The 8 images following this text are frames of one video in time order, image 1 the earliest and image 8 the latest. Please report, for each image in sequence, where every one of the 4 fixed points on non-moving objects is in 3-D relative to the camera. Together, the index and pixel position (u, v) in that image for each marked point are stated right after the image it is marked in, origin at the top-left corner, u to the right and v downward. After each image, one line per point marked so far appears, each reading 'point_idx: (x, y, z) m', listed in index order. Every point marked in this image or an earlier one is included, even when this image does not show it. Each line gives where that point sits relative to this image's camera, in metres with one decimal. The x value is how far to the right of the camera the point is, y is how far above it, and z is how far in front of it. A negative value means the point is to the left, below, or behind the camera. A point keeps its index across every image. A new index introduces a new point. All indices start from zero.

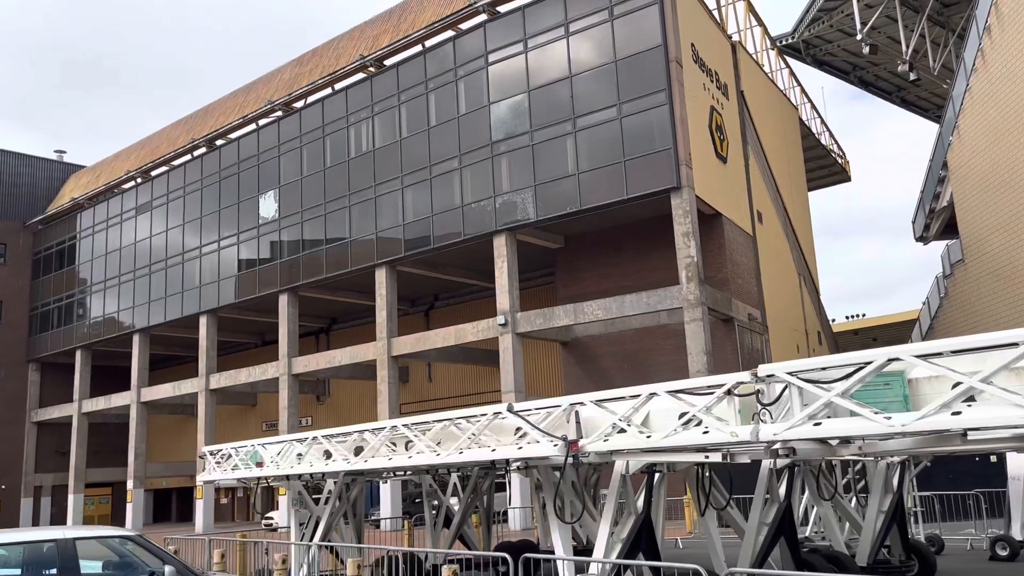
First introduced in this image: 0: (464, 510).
0: (-0.6, -3.3, +12.6) m
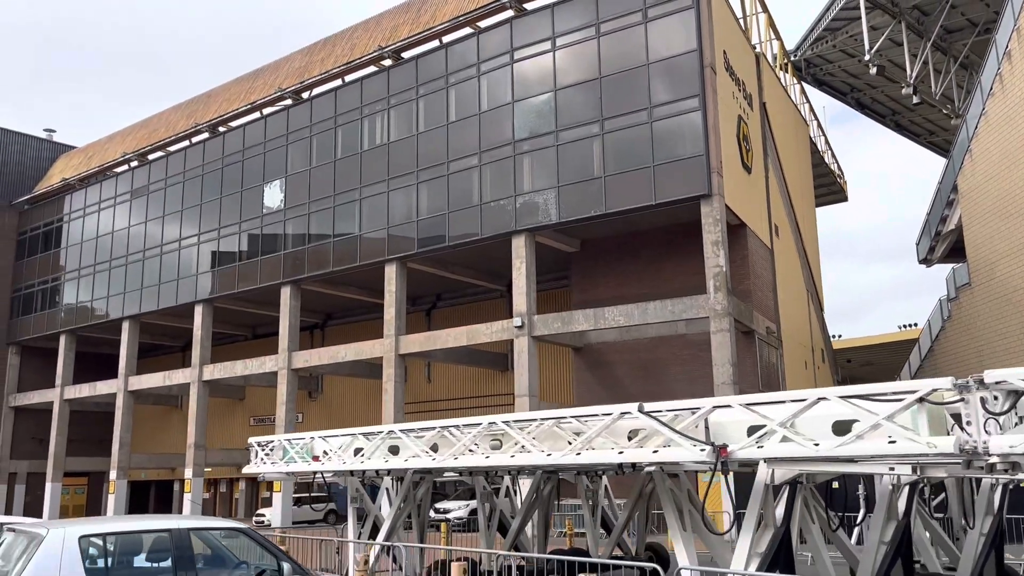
0: (+0.2, -3.2, +12.0) m
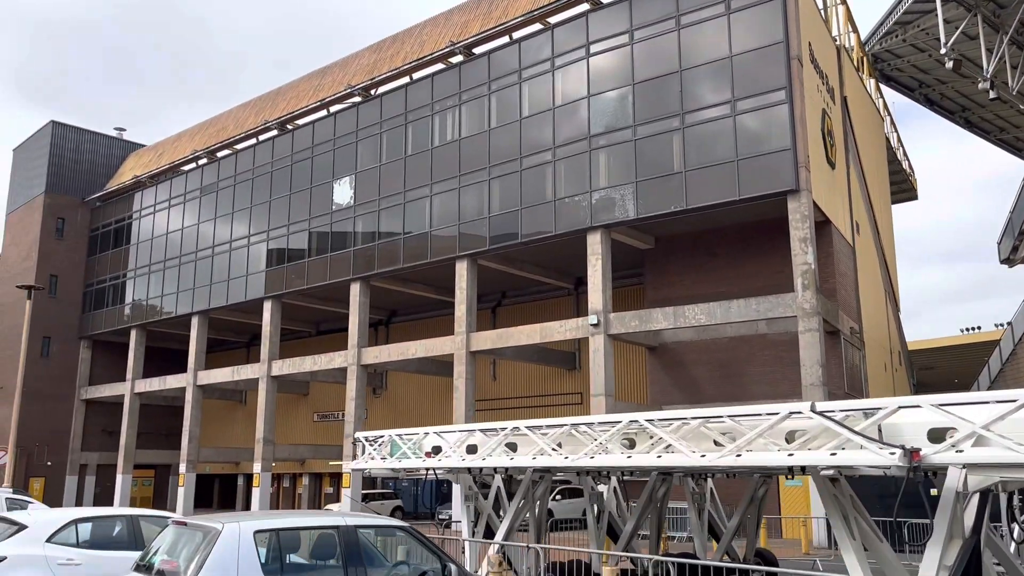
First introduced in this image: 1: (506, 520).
0: (+1.8, -3.2, +11.6) m
1: (-0.1, -2.8, +10.4) m
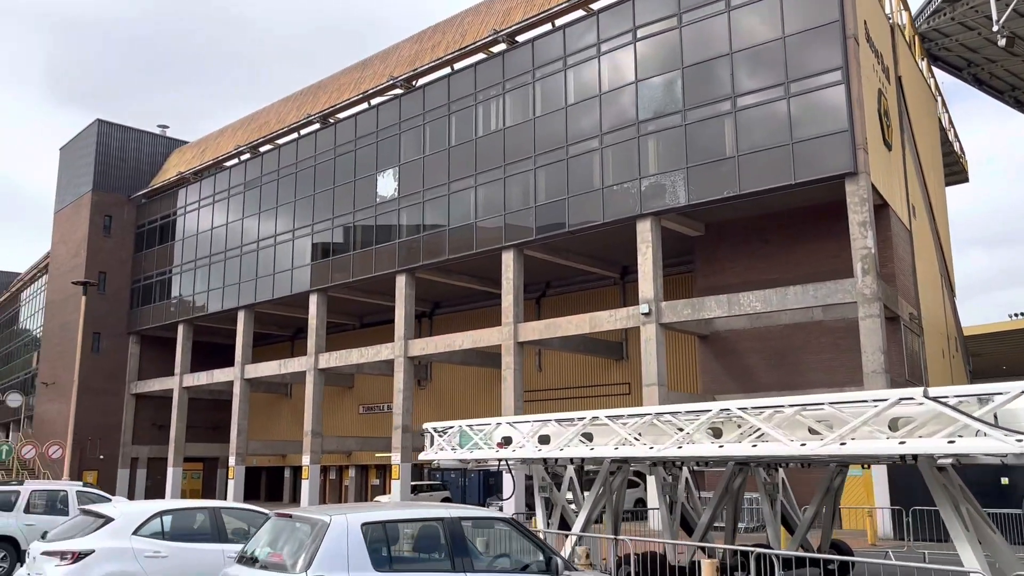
0: (+2.8, -3.0, +11.4) m
1: (+0.9, -2.7, +10.2) m
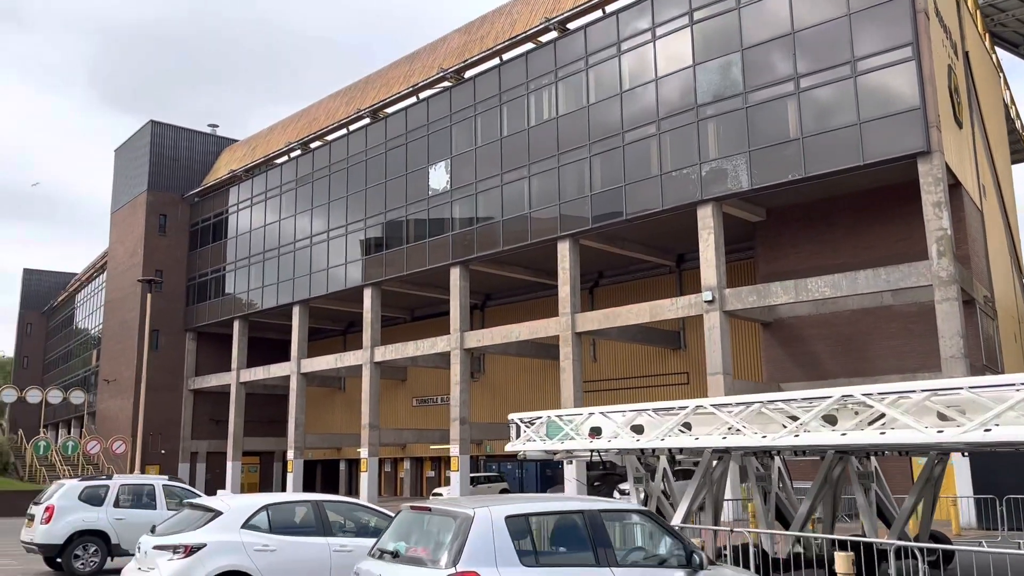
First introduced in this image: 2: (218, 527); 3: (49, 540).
0: (+4.0, -2.7, +11.0) m
1: (+2.0, -2.5, +9.9) m
2: (-2.9, -2.3, +8.2) m
3: (-6.8, -3.7, +12.3) m
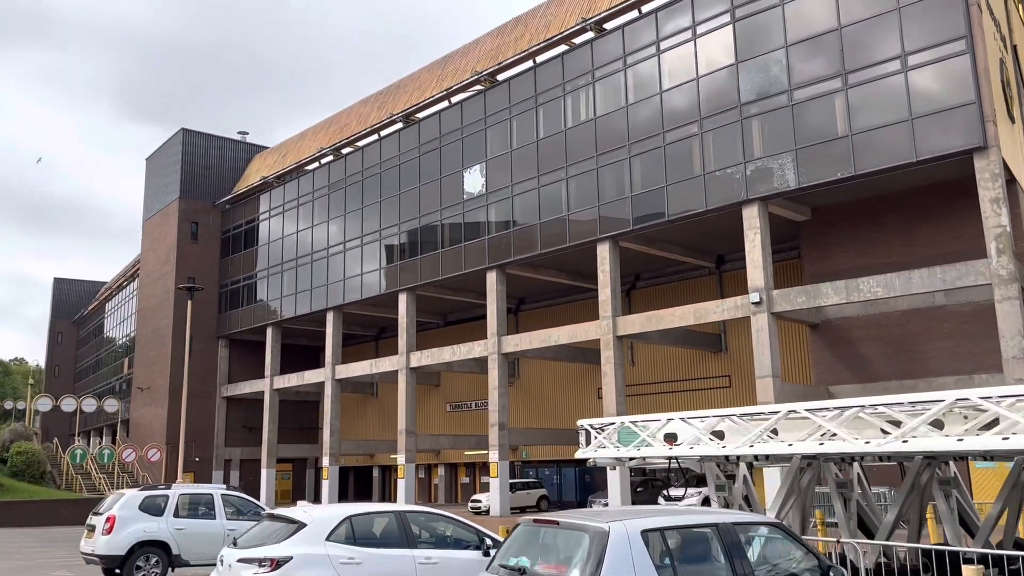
0: (+5.0, -2.7, +10.6) m
1: (+2.9, -2.5, +9.5) m
2: (-2.0, -2.4, +7.9) m
3: (-5.8, -3.8, +12.1) m
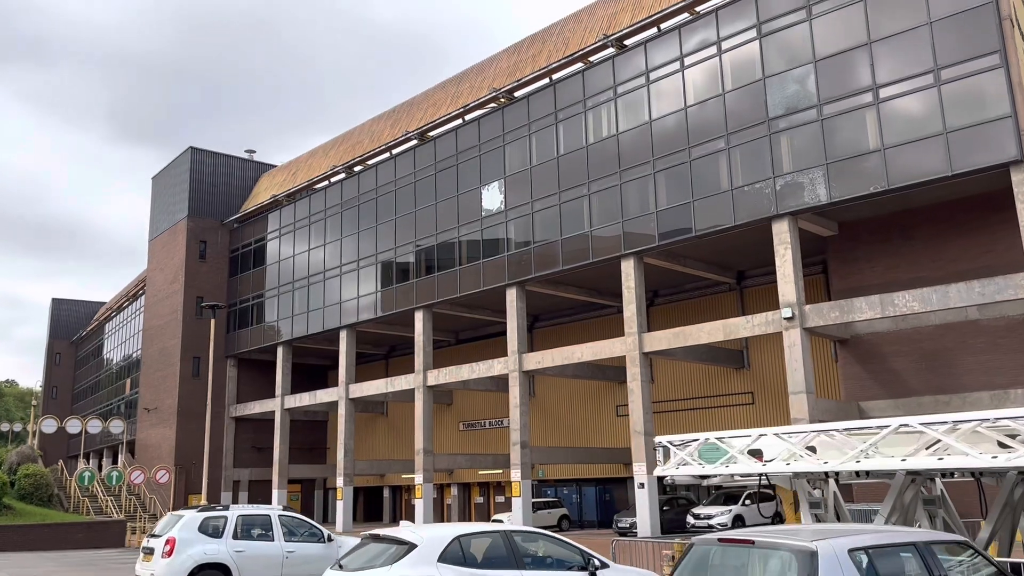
0: (+6.0, -2.9, +10.3) m
1: (+4.0, -2.6, +9.2) m
2: (-0.9, -2.5, +7.6) m
3: (-4.8, -4.0, +11.7) m
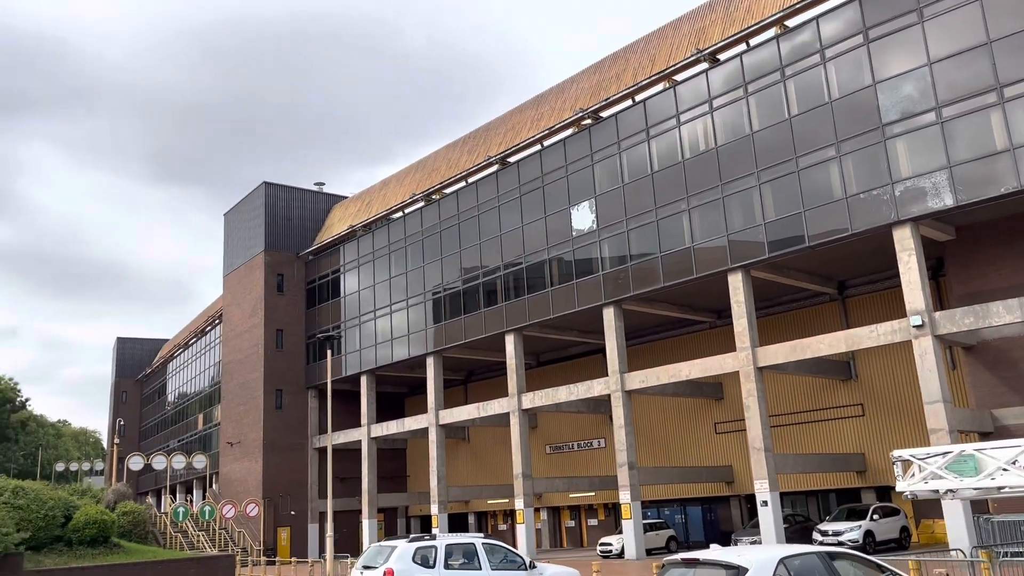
0: (+9.0, -2.8, +9.8) m
1: (+6.9, -2.6, +8.8) m
2: (+2.0, -2.6, +7.4) m
3: (-1.7, -4.4, +11.6) m
